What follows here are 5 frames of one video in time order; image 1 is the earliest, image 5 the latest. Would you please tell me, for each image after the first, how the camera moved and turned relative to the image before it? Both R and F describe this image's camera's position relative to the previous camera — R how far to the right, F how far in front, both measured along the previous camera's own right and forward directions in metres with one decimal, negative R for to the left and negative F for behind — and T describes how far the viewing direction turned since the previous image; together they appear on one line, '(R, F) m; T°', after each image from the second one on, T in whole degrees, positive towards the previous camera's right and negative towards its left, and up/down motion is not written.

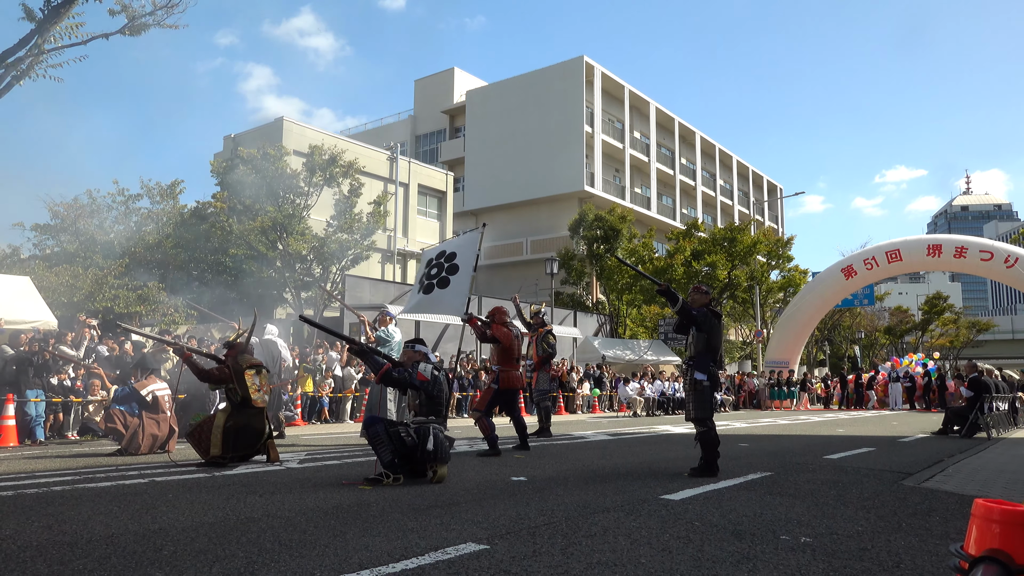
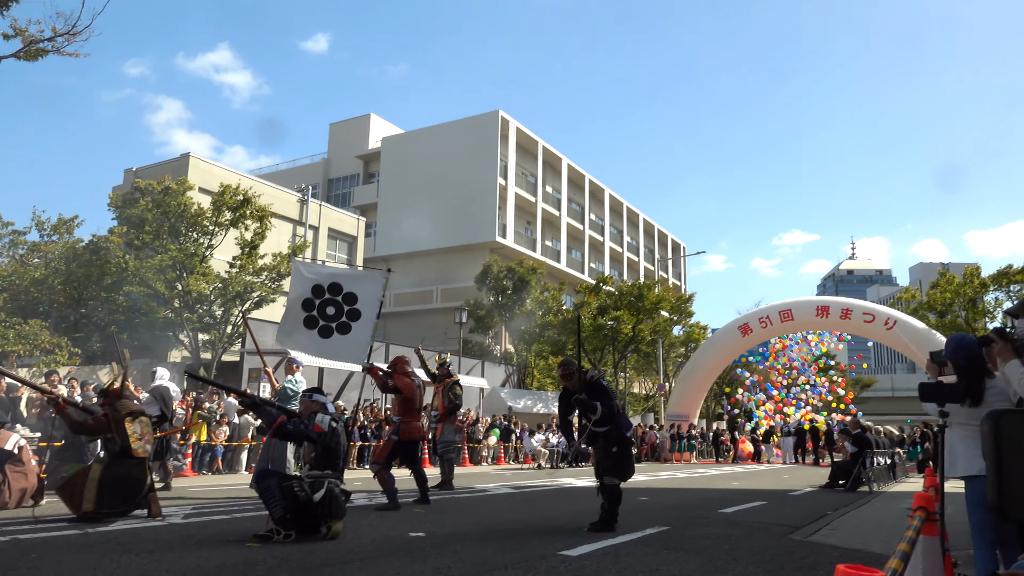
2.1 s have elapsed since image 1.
(+0.1, 0.0) m; +6°
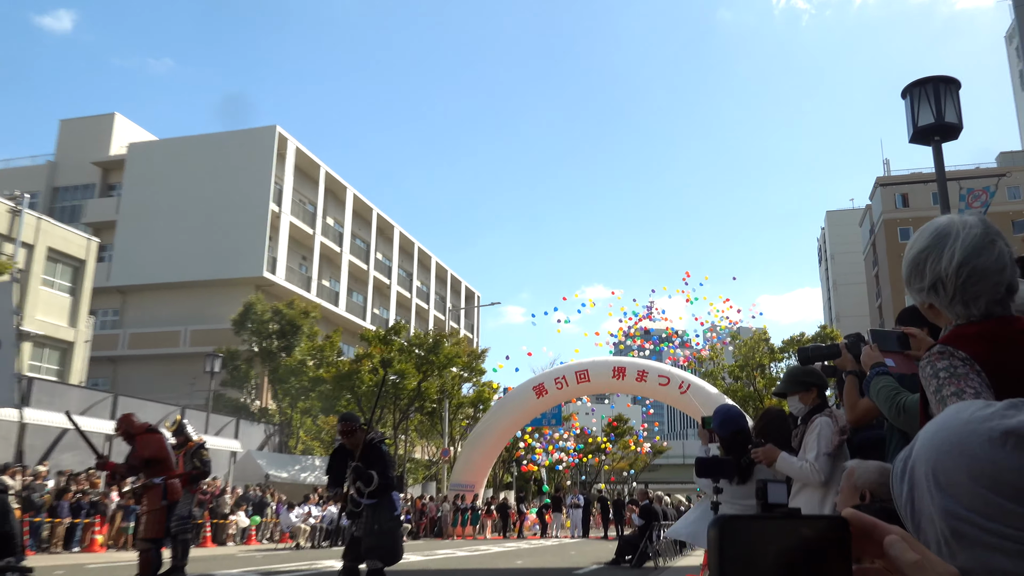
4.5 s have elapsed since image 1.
(+0.6, +1.3) m; +14°
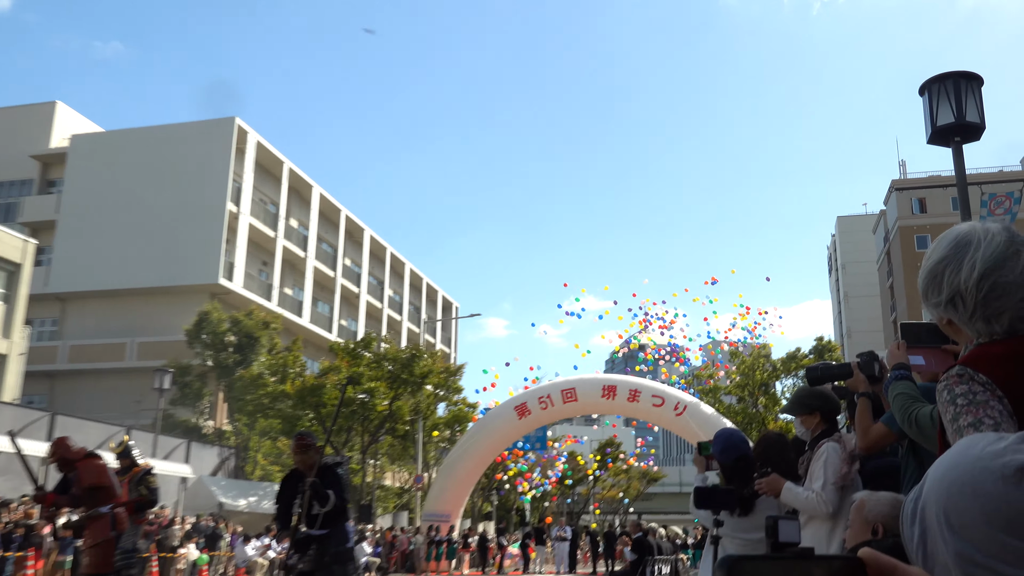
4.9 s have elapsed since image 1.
(+0.1, +0.9) m; +1°
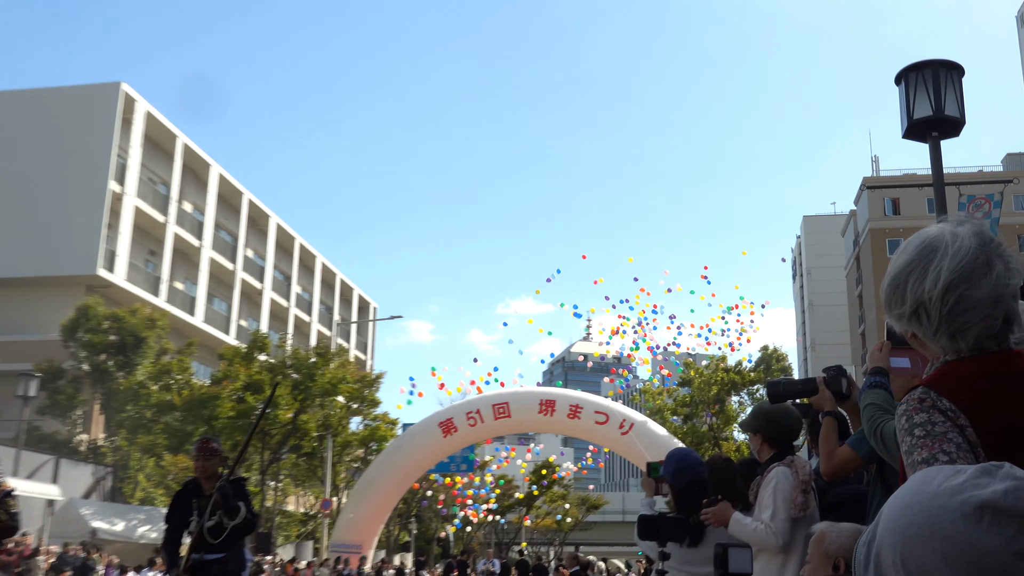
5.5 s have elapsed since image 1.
(+0.4, +1.1) m; +3°
